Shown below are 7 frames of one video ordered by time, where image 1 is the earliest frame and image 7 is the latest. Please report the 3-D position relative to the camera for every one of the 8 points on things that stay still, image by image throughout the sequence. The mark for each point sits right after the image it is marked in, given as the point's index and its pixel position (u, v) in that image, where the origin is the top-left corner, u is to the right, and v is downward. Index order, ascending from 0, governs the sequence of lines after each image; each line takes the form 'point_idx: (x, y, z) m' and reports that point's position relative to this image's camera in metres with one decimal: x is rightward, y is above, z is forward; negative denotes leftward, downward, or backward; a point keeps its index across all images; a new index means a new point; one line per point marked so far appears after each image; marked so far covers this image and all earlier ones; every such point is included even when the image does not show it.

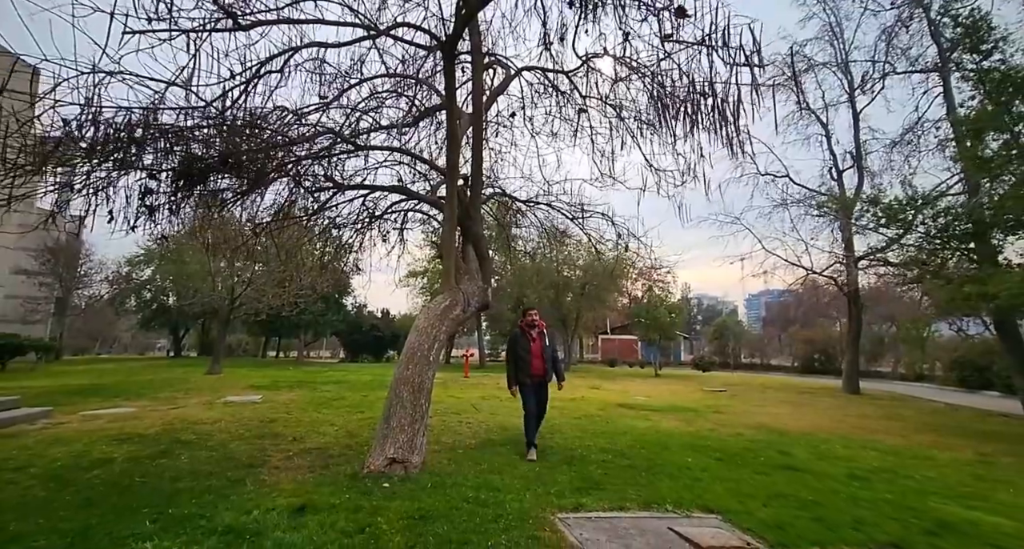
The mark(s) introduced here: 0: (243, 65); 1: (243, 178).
0: (-2.5, +1.9, +4.7) m
1: (-2.8, +1.1, +4.8) m
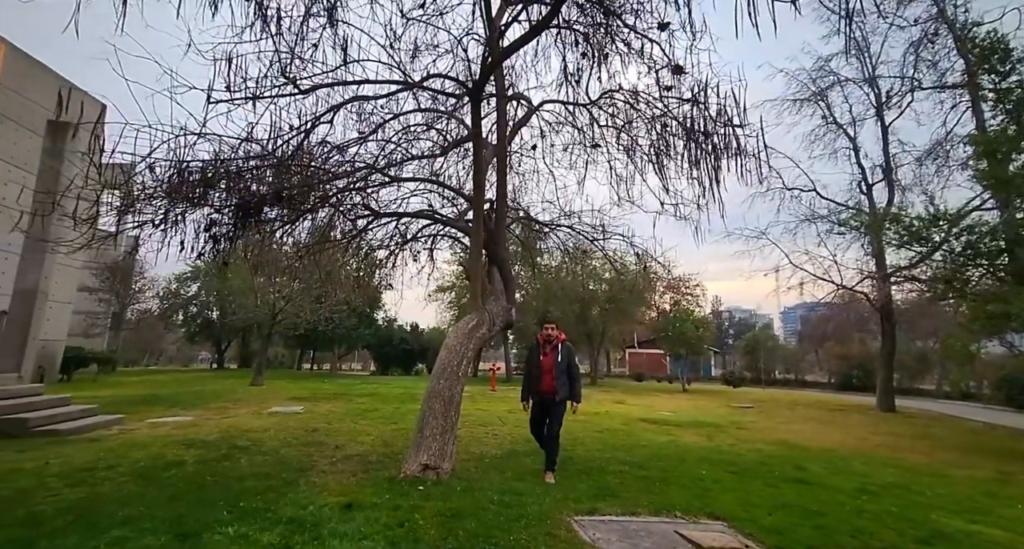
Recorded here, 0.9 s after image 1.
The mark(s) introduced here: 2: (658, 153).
0: (-2.3, +1.7, +5.3) m
1: (-2.6, +0.8, +5.5) m
2: (+1.6, +1.5, +5.6) m
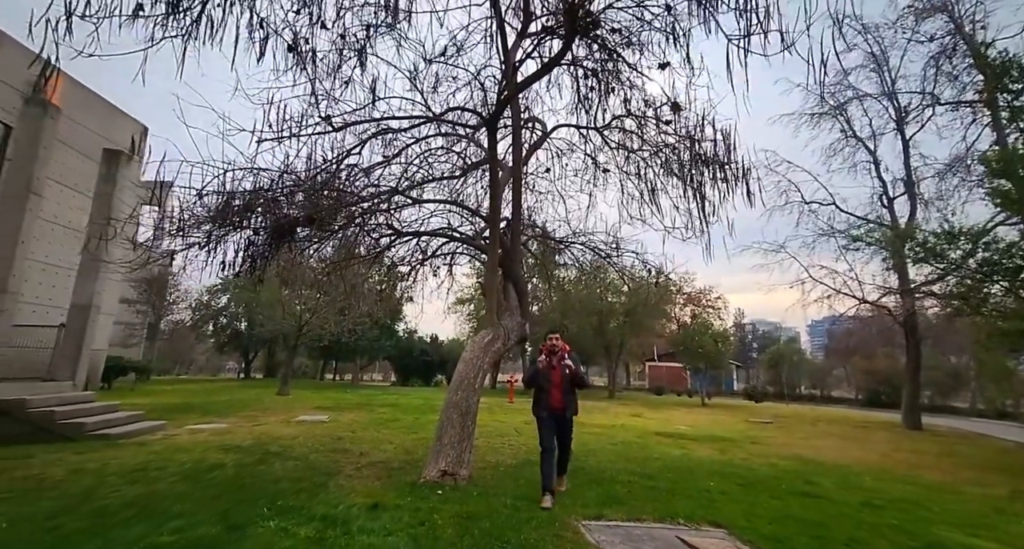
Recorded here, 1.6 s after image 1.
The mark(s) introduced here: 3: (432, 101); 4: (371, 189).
0: (-2.1, +1.5, +5.8) m
1: (-2.4, +0.6, +5.9) m
2: (+1.8, +1.3, +5.9) m
3: (-1.1, +2.3, +6.4) m
4: (-1.8, +1.1, +6.1) m
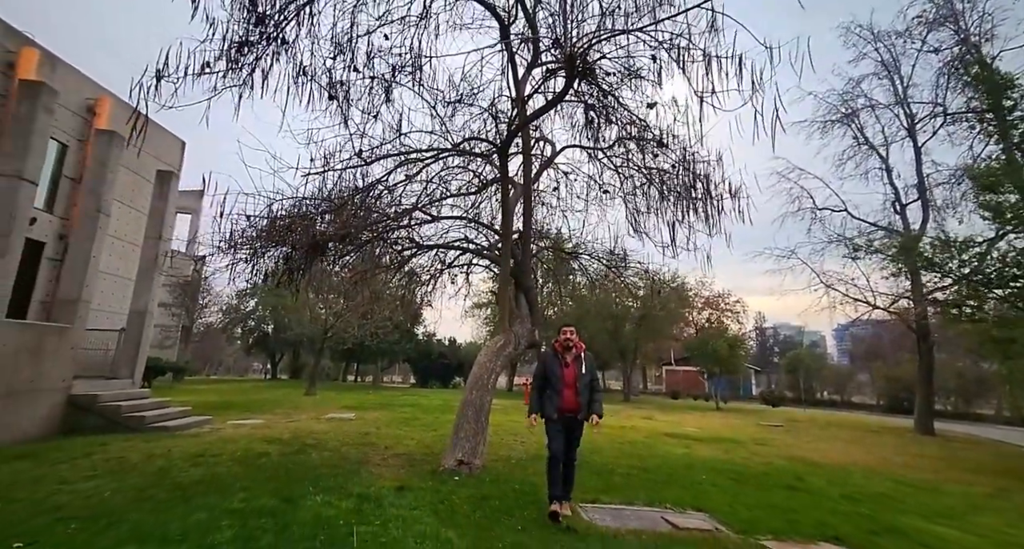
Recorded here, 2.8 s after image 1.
0: (-2.0, +1.3, +6.5) m
1: (-2.3, +0.4, +6.7) m
2: (+1.9, +1.2, +6.5) m
3: (-0.9, +2.1, +7.1) m
4: (-1.7, +0.9, +6.9) m
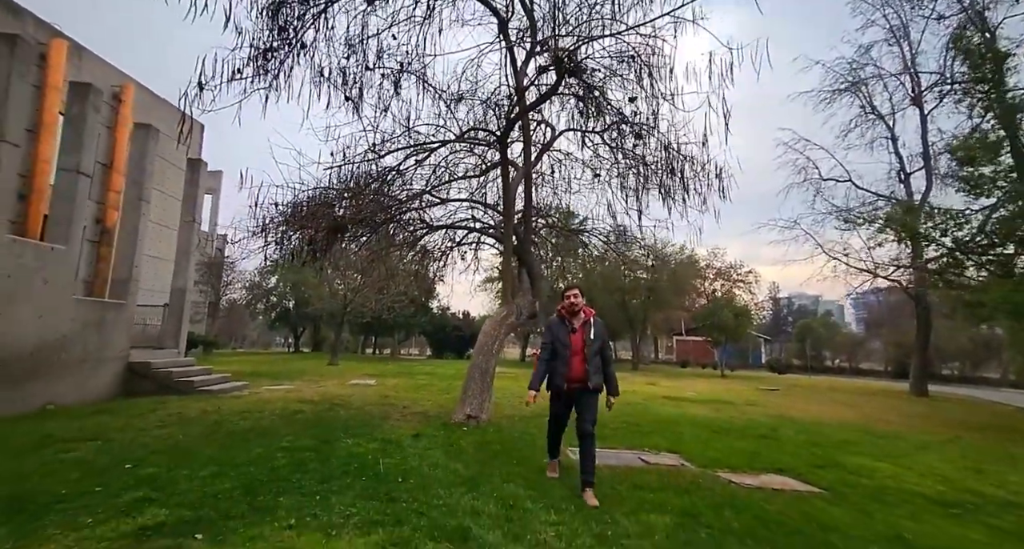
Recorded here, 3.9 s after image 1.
0: (-2.0, +1.6, +7.2) m
1: (-2.3, +0.8, +7.4) m
2: (+1.9, +1.5, +7.1) m
3: (-0.9, +2.5, +7.7) m
4: (-1.6, +1.3, +7.6) m
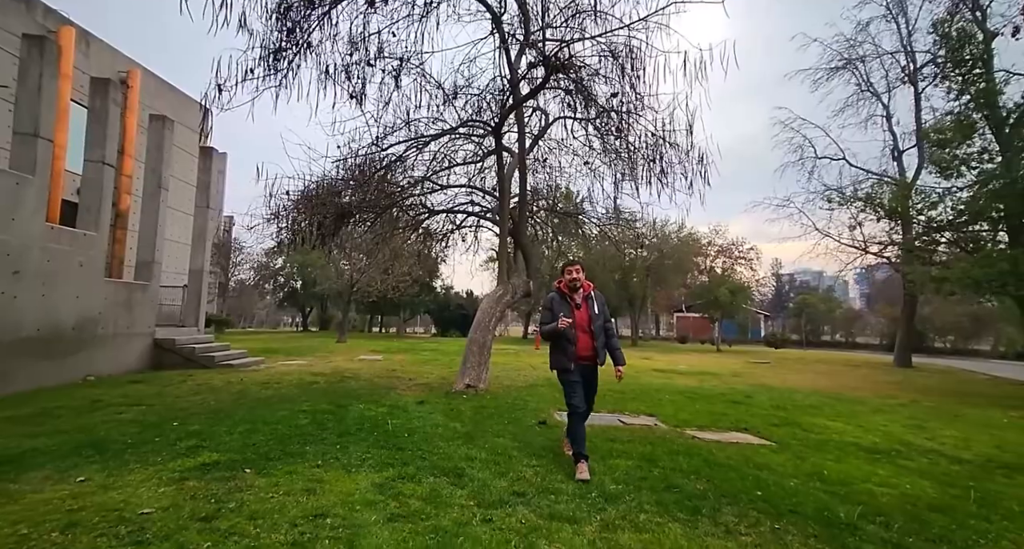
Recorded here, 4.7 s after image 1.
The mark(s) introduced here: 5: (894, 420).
0: (-2.1, +1.9, +7.7) m
1: (-2.4, +1.0, +8.0) m
2: (+1.8, +1.8, +7.6) m
3: (-1.0, +2.8, +8.2) m
4: (-1.7, +1.6, +8.1) m
5: (+4.8, -1.8, +6.0) m
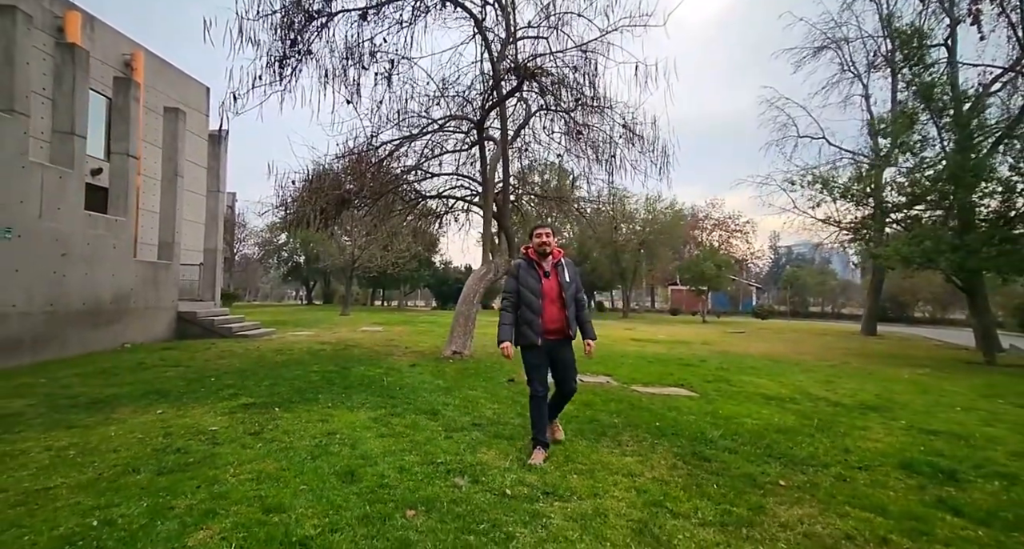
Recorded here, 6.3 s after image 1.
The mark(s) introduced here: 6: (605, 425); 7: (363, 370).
0: (-2.4, +2.3, +8.6) m
1: (-2.7, +1.4, +8.9) m
2: (+1.5, +2.2, +8.5) m
3: (-1.4, +3.2, +9.0) m
4: (-2.1, +2.0, +9.0) m
5: (+4.4, -1.5, +7.1) m
6: (+0.8, -1.3, +4.2) m
7: (-2.1, -1.3, +6.6) m
